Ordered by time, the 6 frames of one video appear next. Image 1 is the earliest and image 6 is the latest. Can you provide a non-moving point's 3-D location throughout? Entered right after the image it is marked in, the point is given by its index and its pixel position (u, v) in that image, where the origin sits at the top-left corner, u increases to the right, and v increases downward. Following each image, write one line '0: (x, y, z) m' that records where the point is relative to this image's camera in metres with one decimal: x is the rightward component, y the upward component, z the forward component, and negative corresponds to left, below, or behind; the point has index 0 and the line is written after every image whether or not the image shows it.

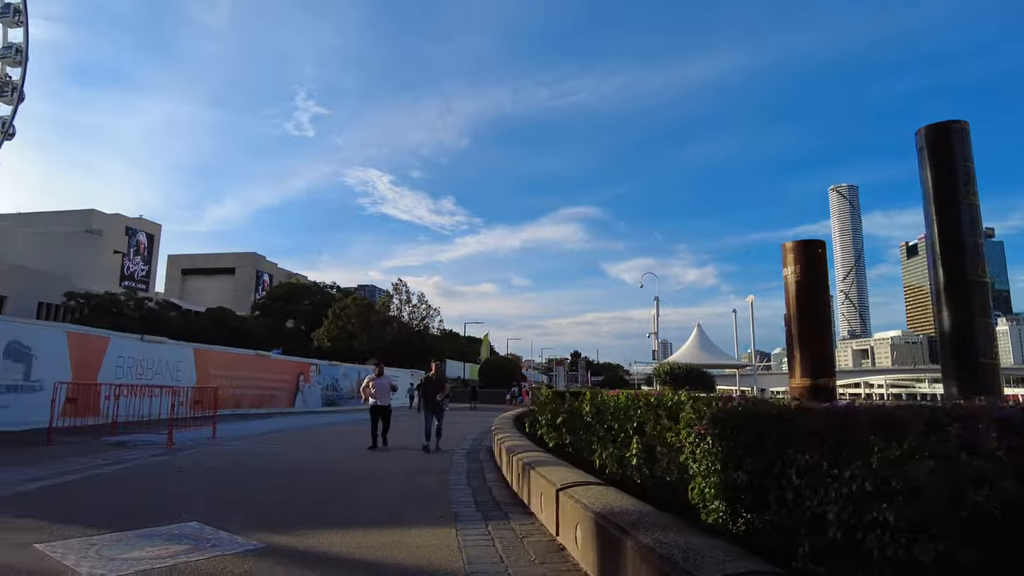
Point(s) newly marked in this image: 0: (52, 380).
0: (-8.4, -1.7, +12.2) m
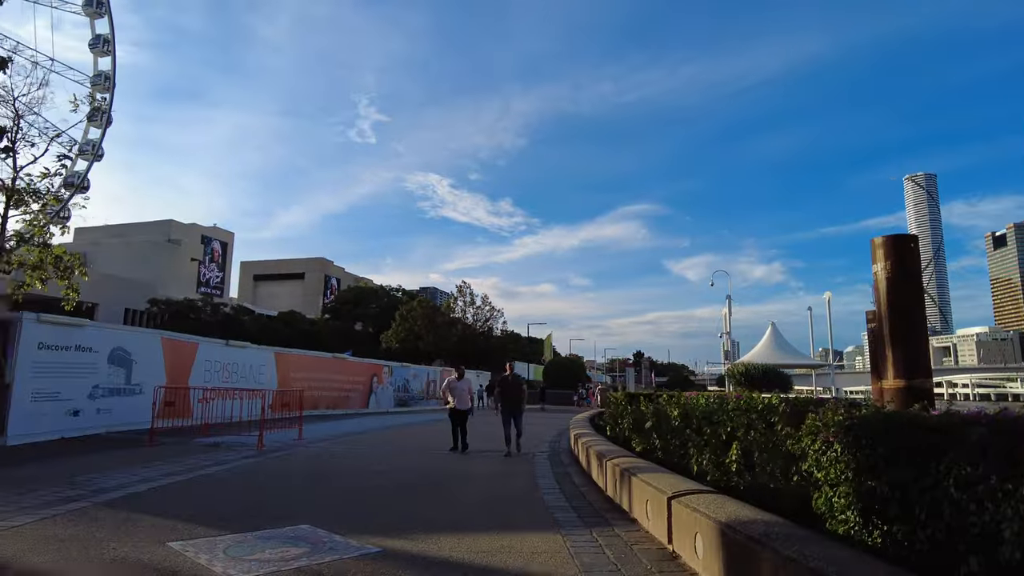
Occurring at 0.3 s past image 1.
0: (-7.0, -1.9, +12.9) m
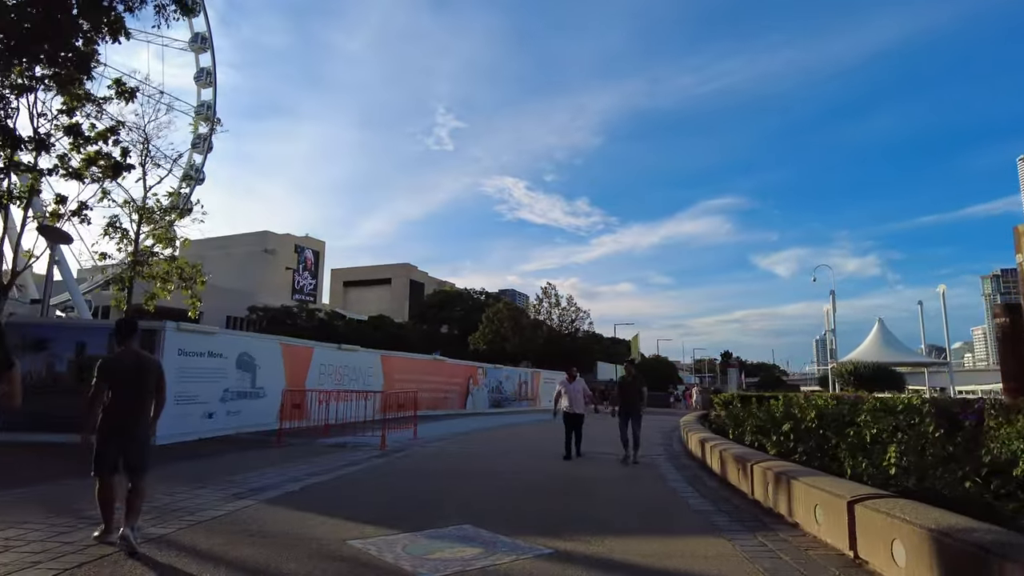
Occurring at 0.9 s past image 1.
0: (-4.9, -2.0, +13.6) m
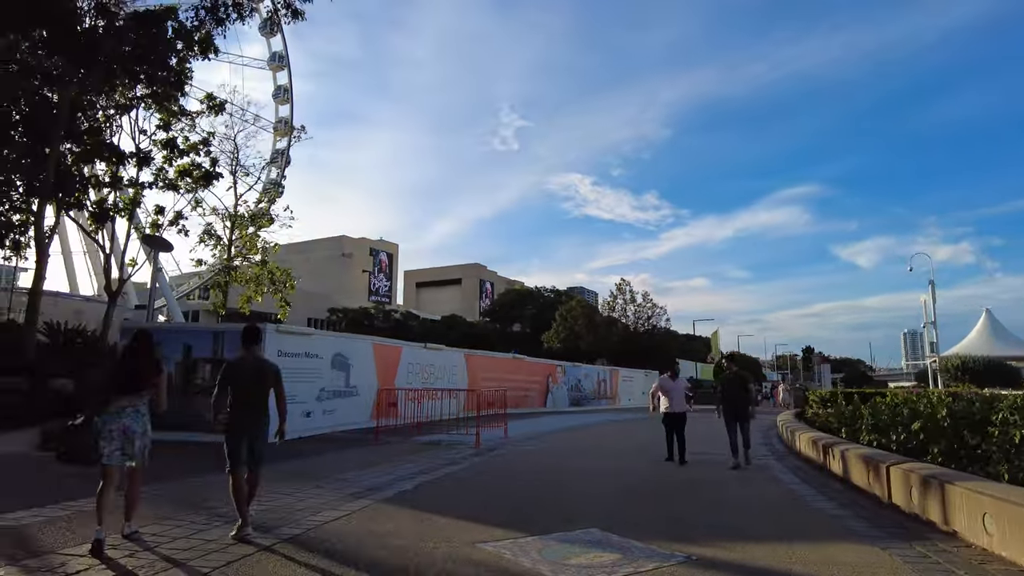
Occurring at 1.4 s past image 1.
0: (-3.1, -2.1, +13.9) m
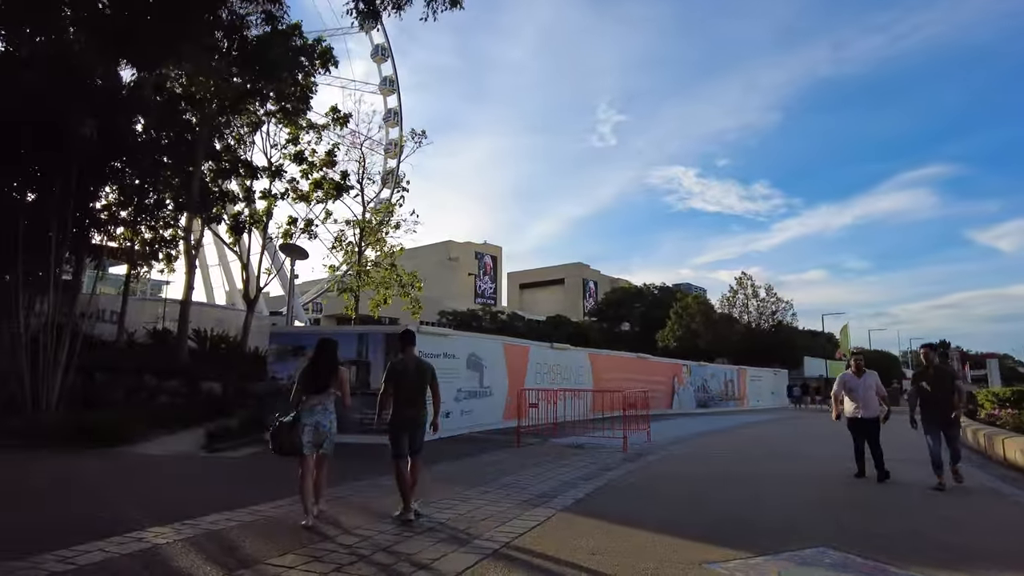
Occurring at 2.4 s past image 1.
0: (-0.3, -2.1, +13.7) m
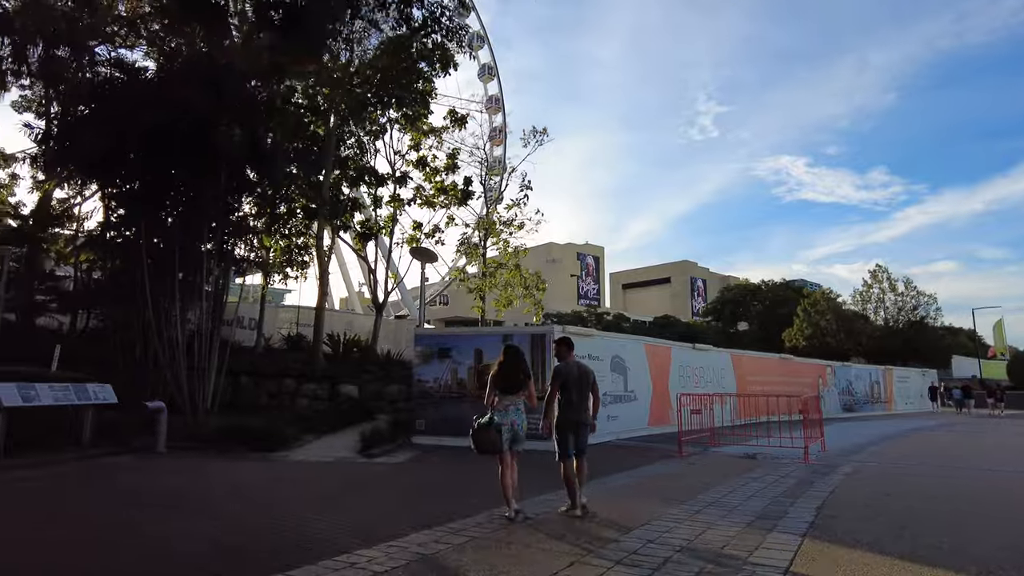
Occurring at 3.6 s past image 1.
0: (+2.5, -2.0, +12.9) m
